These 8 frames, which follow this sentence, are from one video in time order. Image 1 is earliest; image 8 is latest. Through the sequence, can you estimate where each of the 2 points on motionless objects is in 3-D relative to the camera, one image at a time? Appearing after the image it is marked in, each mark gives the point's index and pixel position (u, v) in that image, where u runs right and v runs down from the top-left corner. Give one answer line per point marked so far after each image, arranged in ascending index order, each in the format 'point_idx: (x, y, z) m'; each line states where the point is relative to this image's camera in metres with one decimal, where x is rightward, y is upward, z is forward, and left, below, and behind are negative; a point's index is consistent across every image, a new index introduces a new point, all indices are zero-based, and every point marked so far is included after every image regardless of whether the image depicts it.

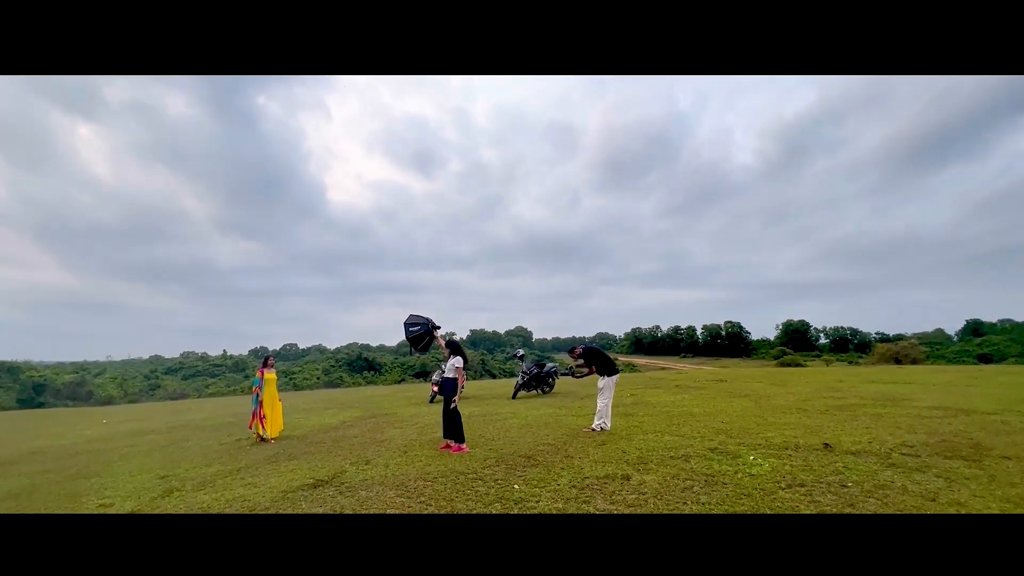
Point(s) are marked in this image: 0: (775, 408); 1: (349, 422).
0: (+3.5, -1.6, +6.1) m
1: (-2.6, -2.1, +7.4) m
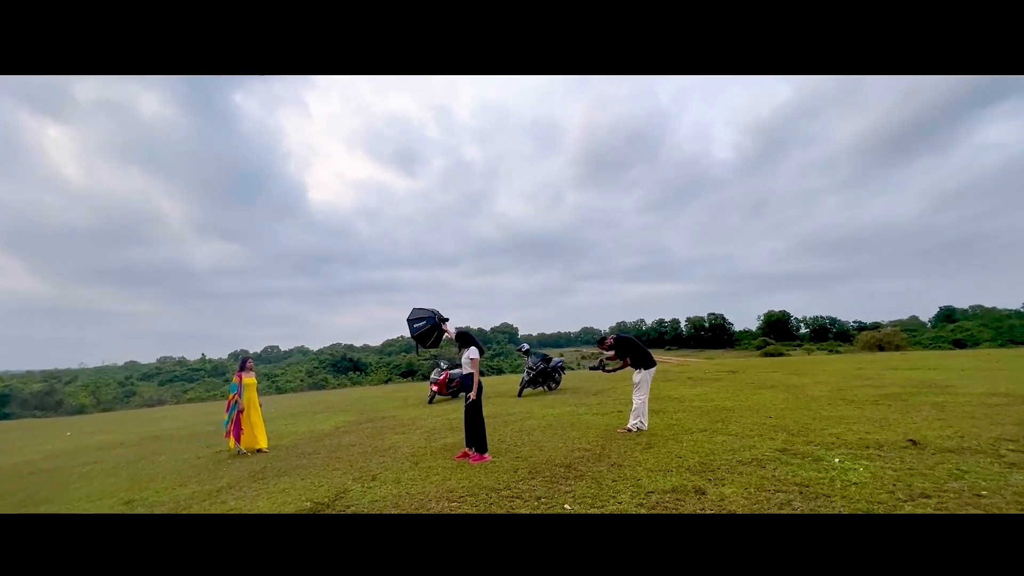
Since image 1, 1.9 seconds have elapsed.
0: (+3.7, -1.3, +5.6) m
1: (-2.4, -2.0, +6.6) m
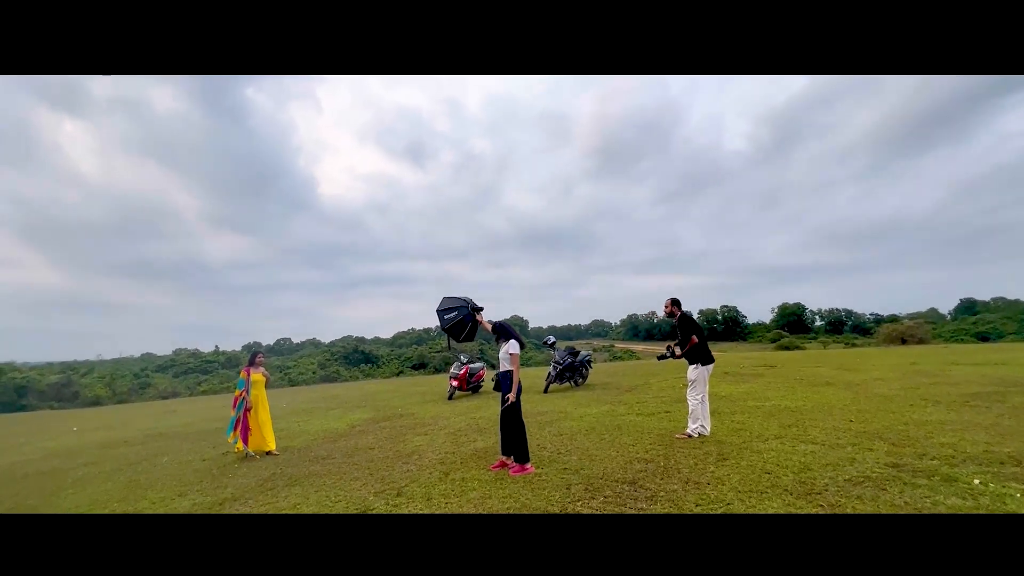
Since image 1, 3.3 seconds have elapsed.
0: (+4.0, -1.2, +5.0) m
1: (-2.0, -1.8, +6.1) m
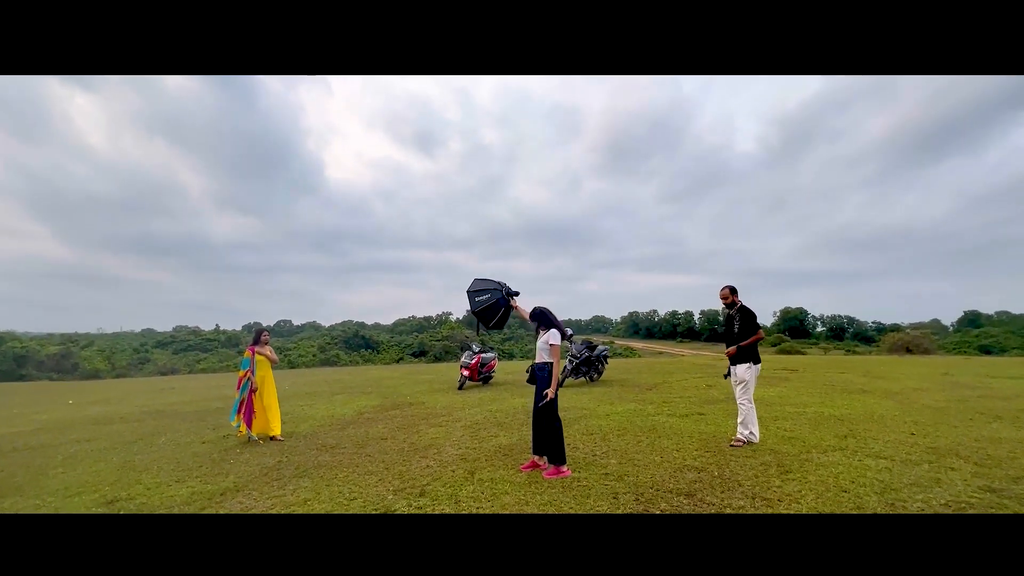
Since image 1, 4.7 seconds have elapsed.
0: (+4.3, -1.2, +4.6) m
1: (-1.8, -1.6, +5.8) m
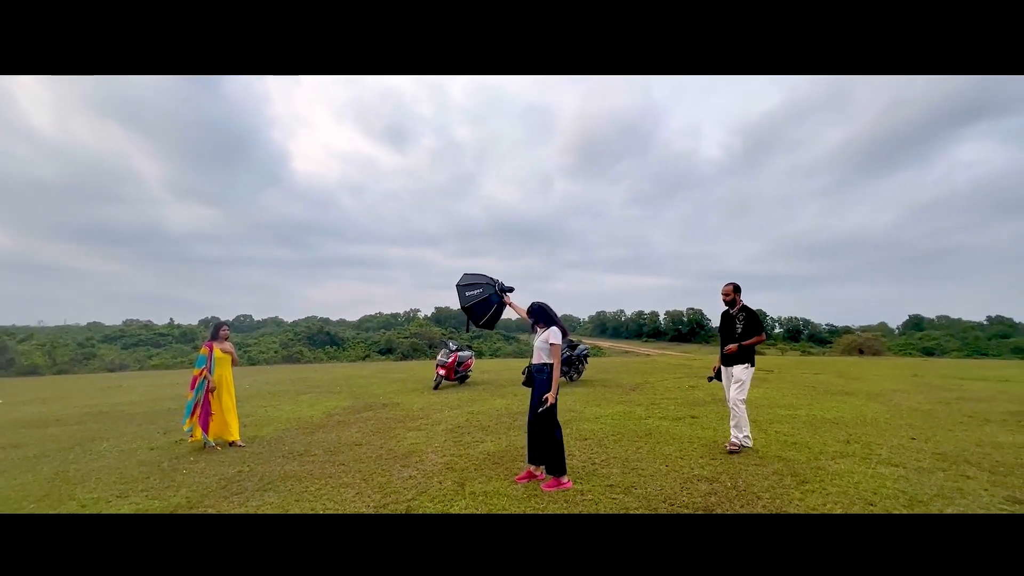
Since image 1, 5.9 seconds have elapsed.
0: (+4.1, -1.2, +4.6) m
1: (-2.0, -1.5, +5.4) m
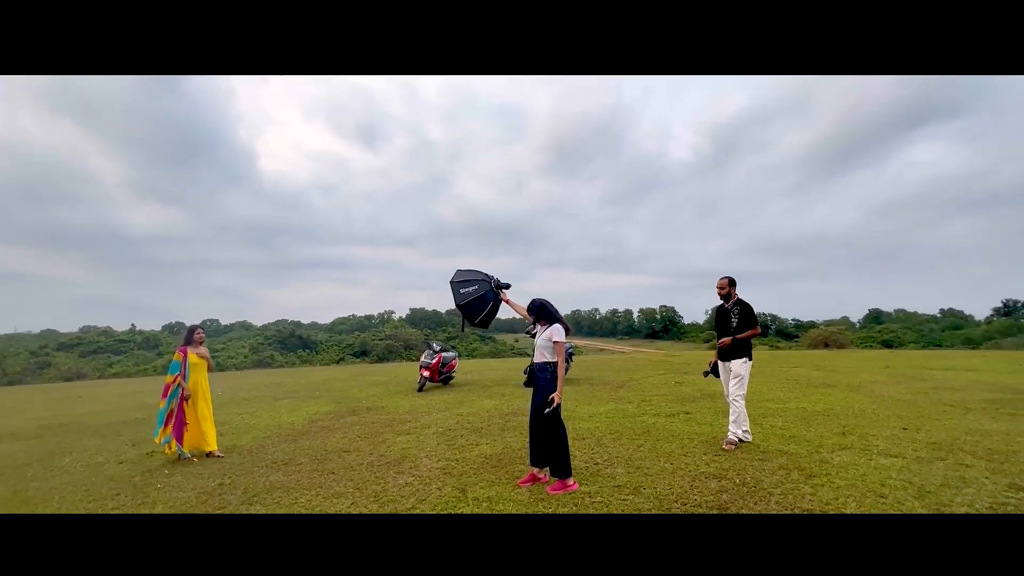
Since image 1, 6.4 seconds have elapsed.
0: (+4.1, -1.2, +4.7) m
1: (-2.1, -1.5, +5.2) m
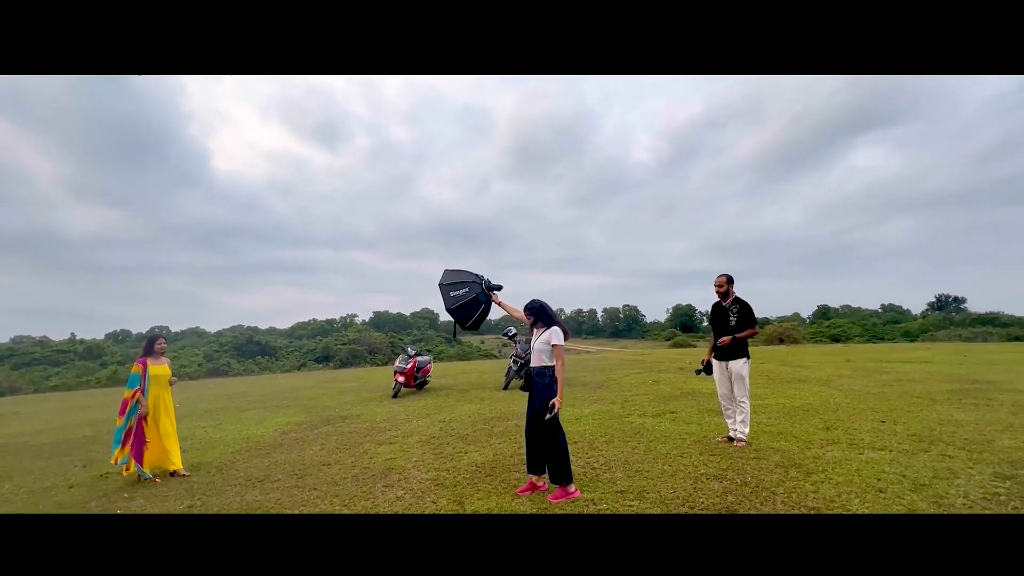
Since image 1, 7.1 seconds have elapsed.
0: (+3.9, -1.1, +4.9) m
1: (-2.2, -1.5, +4.9) m
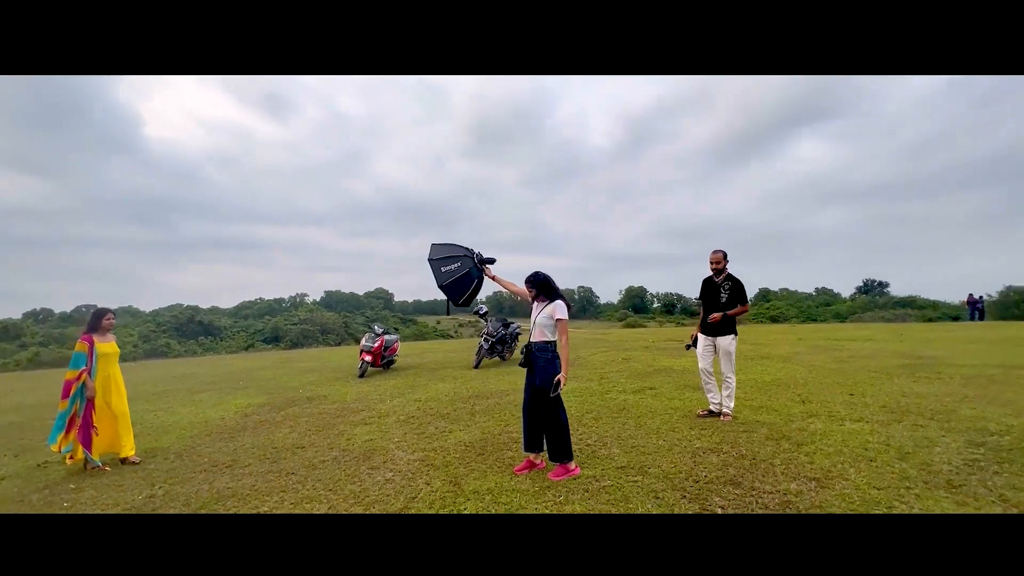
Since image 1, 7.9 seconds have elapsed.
0: (+3.7, -0.9, +5.1) m
1: (-2.4, -1.3, +4.6) m
